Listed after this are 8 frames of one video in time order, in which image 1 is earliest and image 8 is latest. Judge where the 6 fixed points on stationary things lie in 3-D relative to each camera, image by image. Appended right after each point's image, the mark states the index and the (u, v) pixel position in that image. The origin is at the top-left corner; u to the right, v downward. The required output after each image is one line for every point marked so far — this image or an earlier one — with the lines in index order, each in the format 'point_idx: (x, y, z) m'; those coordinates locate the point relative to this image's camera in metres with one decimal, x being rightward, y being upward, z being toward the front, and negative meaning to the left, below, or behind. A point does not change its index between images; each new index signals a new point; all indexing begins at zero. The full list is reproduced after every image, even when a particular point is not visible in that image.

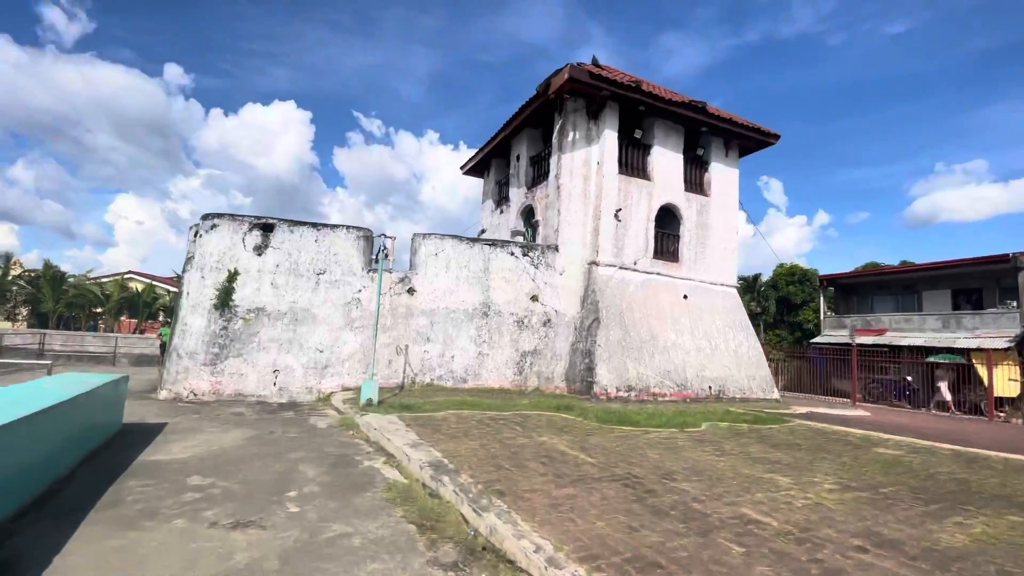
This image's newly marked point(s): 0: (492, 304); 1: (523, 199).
0: (-0.5, -0.4, +11.1) m
1: (+0.3, +2.5, +13.7) m
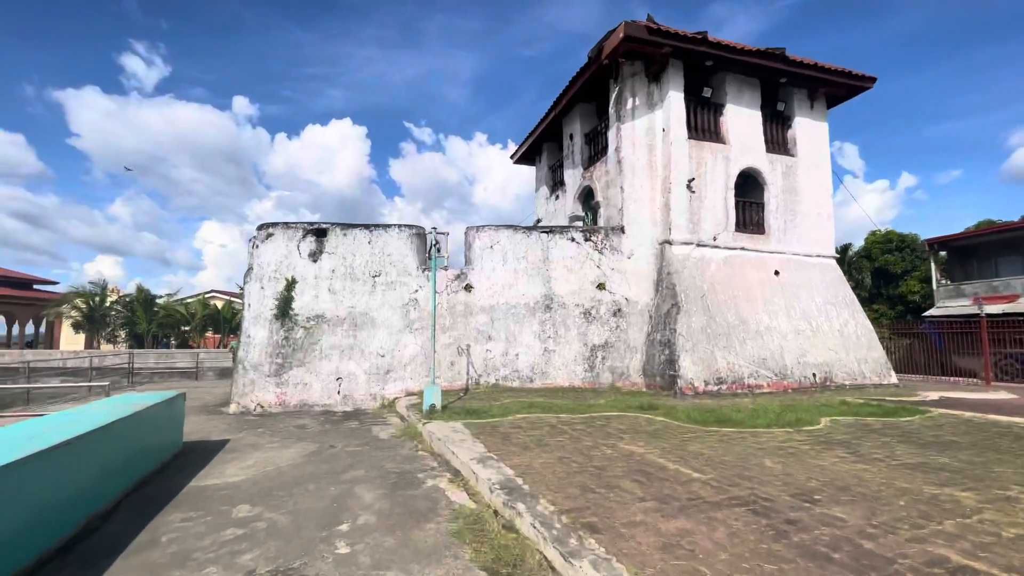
0: (+0.9, -0.2, +10.2) m
1: (+1.8, +2.8, +12.7) m
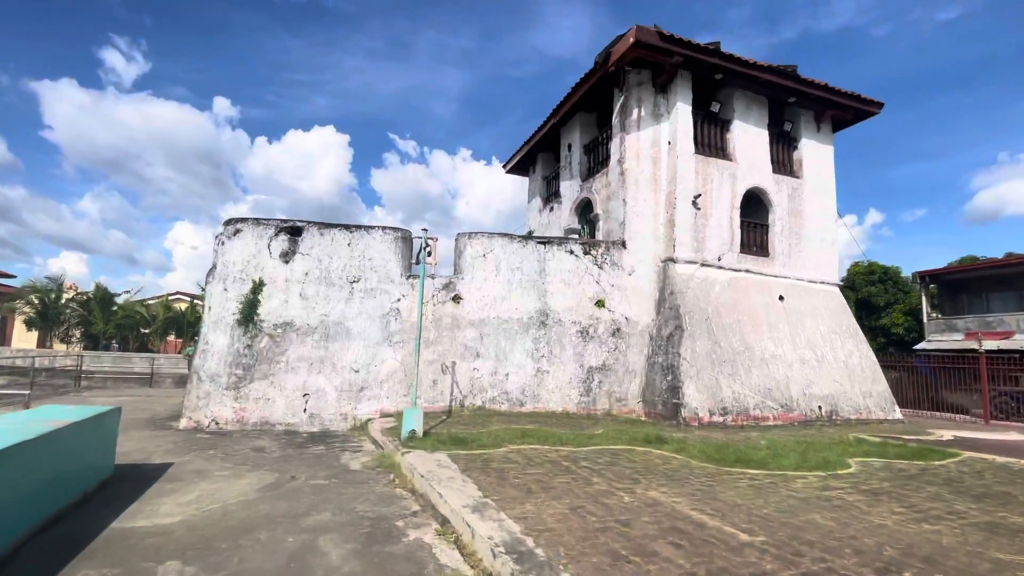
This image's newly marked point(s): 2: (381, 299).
0: (+0.7, -0.5, +9.4) m
1: (+1.6, +2.3, +12.1) m
2: (-2.5, -0.2, +9.3) m
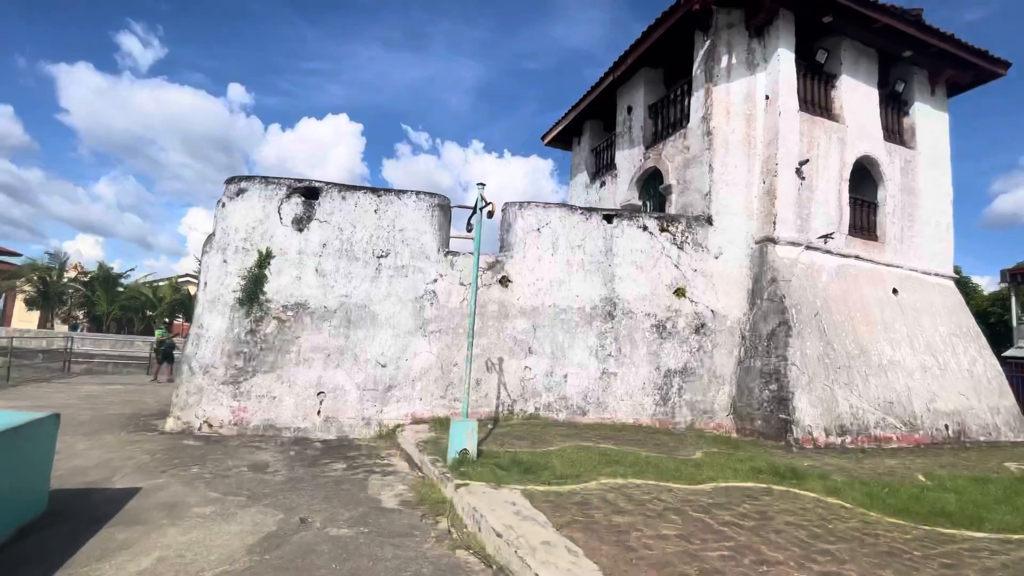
0: (+1.7, -0.2, +7.6) m
1: (+2.7, +2.6, +10.2) m
2: (-1.5, +0.1, +7.5) m
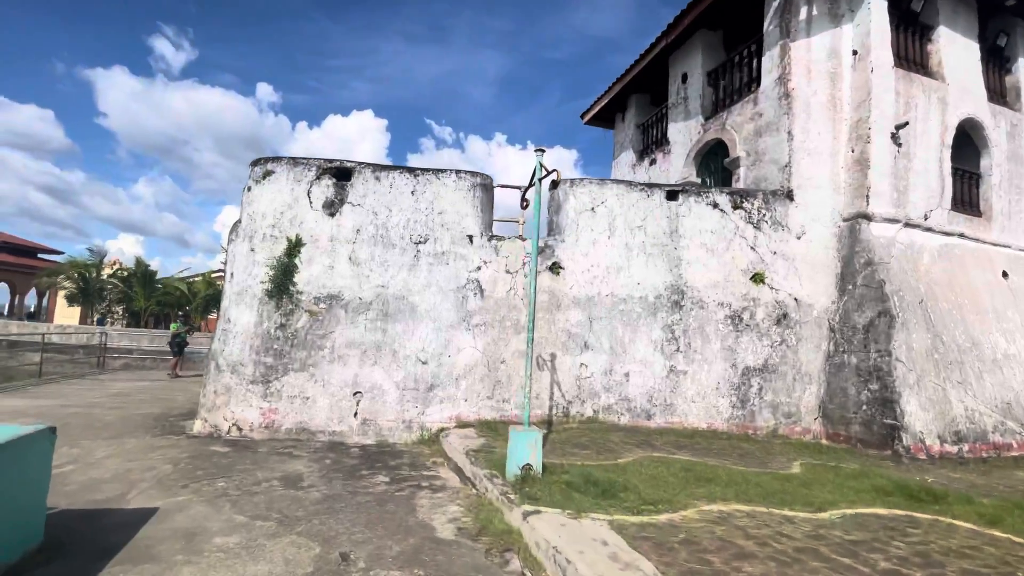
0: (+2.4, 0.0, +6.7) m
1: (+3.5, +2.9, +9.2) m
2: (-0.8, +0.3, +6.8) m
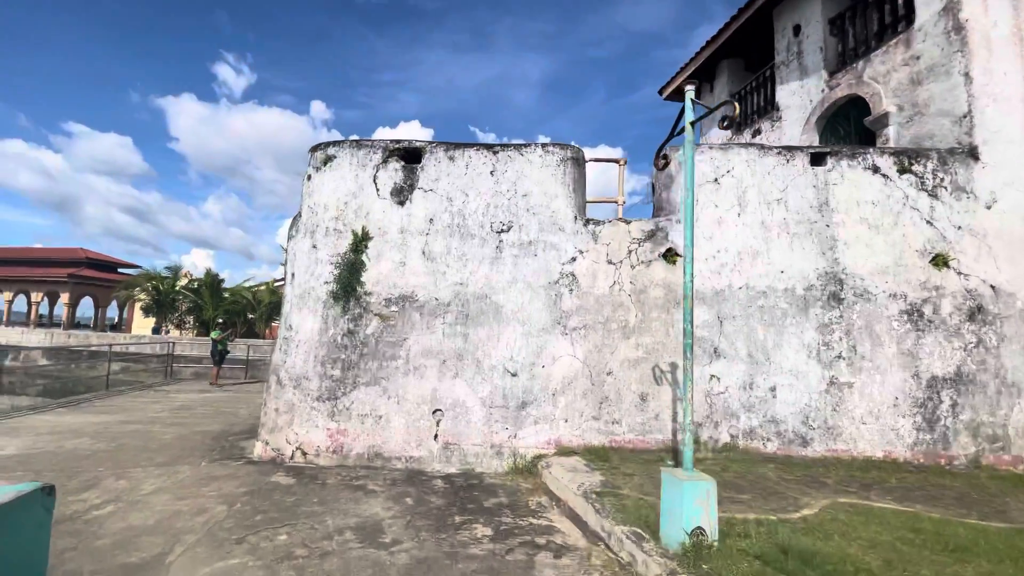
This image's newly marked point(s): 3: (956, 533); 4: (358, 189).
0: (+3.6, +0.1, +5.3) m
1: (+4.8, +3.0, +7.7) m
2: (+0.4, +0.3, +5.7) m
3: (+3.0, -1.6, +3.3) m
4: (-1.8, +1.2, +5.8) m
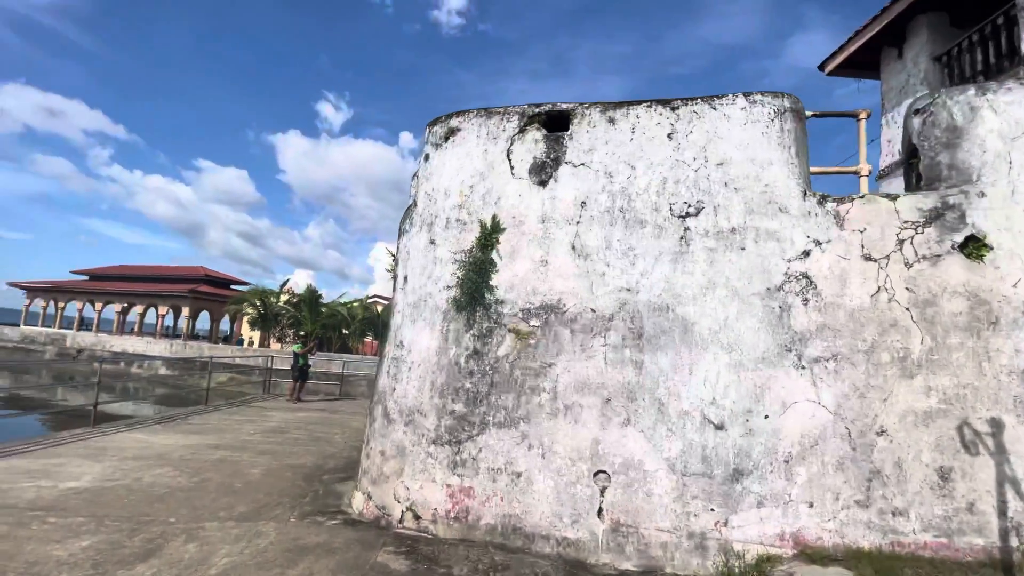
0: (+5.0, +0.1, +3.0) m
1: (+6.7, +2.8, +5.3) m
2: (+1.9, +0.3, +3.9) m
3: (+4.1, -1.6, +1.1) m
4: (-0.2, +1.1, +4.5) m
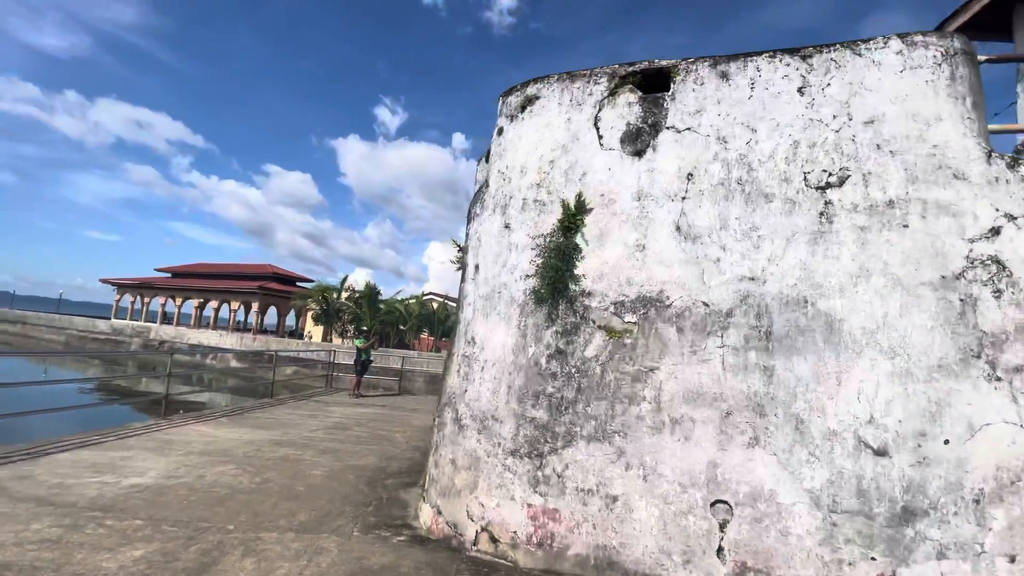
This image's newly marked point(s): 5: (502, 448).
0: (+5.5, +0.1, +1.9) m
1: (+7.4, +2.9, +4.0) m
2: (+2.5, +0.3, +3.1) m
3: (+4.4, -1.6, +0.1) m
4: (+0.5, +1.2, +3.9) m
5: (-0.1, -1.2, +3.5) m
